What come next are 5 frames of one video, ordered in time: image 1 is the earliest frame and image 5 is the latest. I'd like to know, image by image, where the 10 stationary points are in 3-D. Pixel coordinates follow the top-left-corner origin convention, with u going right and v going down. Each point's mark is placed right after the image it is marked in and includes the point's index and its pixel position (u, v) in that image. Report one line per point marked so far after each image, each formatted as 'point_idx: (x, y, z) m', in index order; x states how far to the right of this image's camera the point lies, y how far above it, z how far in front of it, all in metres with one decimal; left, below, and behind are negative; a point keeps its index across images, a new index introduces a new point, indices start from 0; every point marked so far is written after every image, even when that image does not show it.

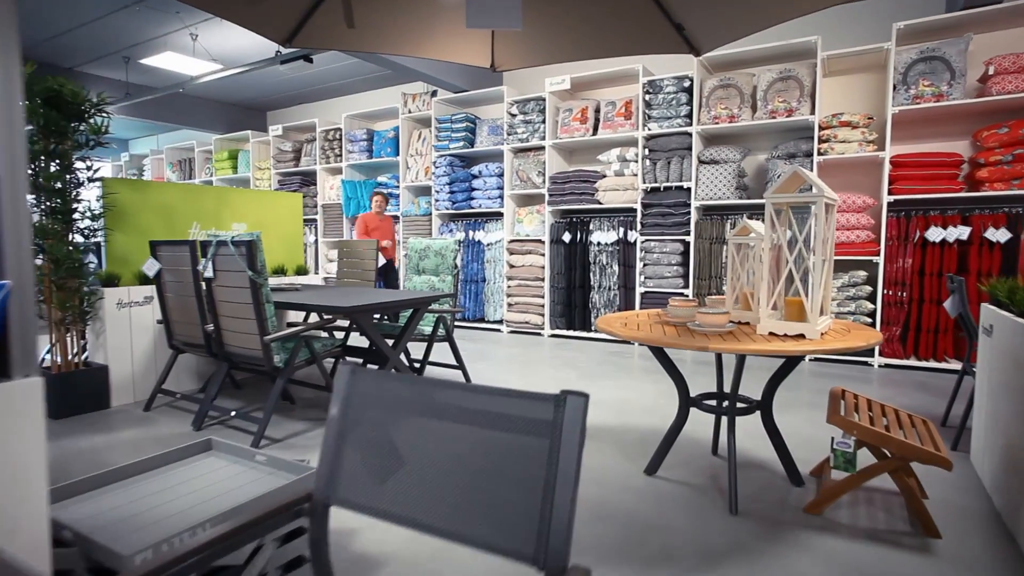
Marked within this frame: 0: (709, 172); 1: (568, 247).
0: (+2.0, +1.2, +5.3) m
1: (+0.7, +0.5, +6.0) m
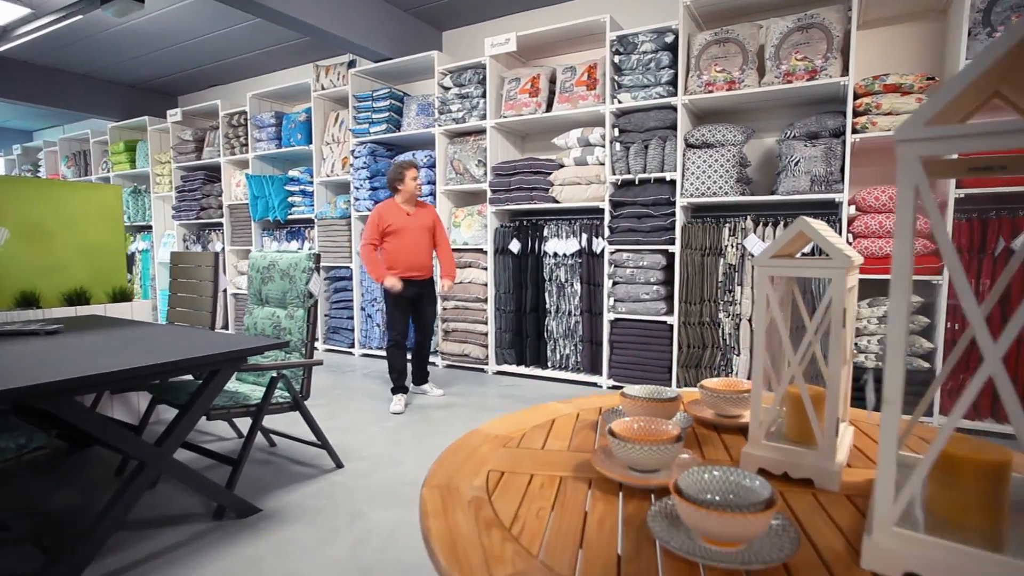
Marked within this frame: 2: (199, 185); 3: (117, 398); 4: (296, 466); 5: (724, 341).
0: (+1.4, +1.0, +3.9) m
1: (0.0, +0.3, +4.6) m
2: (-4.3, +1.4, +7.1) m
3: (-2.8, -0.8, +3.7) m
4: (-1.2, -1.1, +3.0) m
5: (+1.6, -0.4, +3.8) m
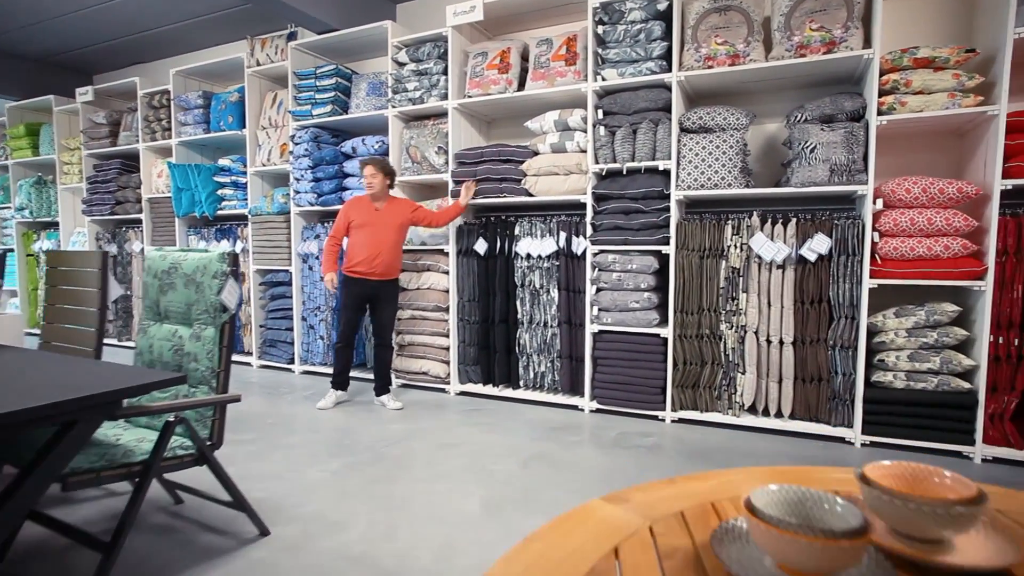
0: (+1.2, +0.9, +3.3) m
1: (-0.2, +0.2, +3.9) m
2: (-4.8, +1.3, +6.1) m
3: (-3.0, -0.9, +2.8) m
4: (-1.4, -1.1, +2.3) m
5: (+1.4, -0.4, +3.3) m
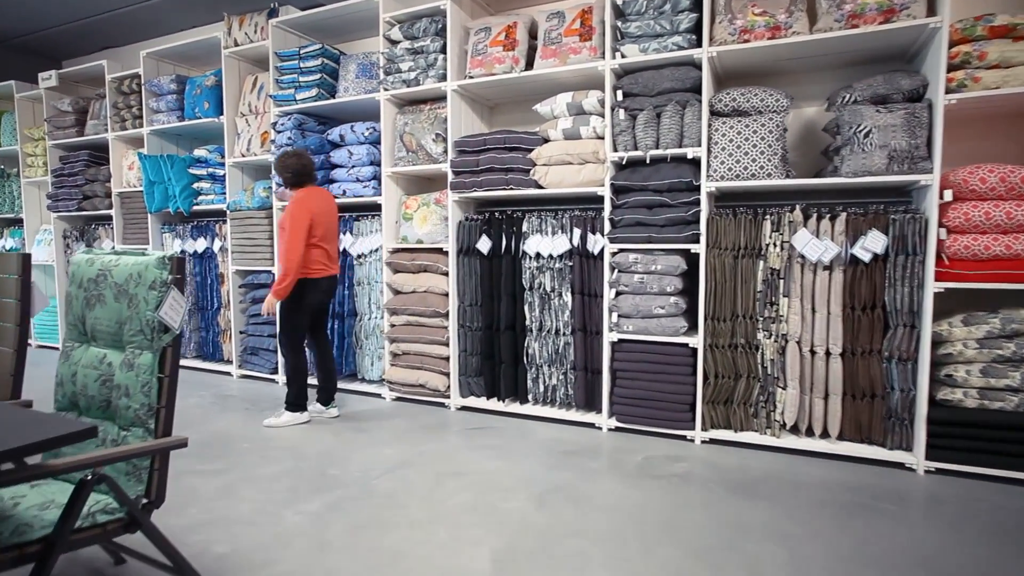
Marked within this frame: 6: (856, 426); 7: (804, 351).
0: (+1.3, +0.9, +2.9) m
1: (-0.2, +0.2, +3.5) m
2: (-4.8, +1.3, +5.6) m
3: (-2.9, -0.9, +2.4) m
4: (-1.3, -1.1, +1.9) m
5: (+1.4, -0.5, +2.9) m
6: (+1.8, -0.7, +2.7) m
7: (+1.6, -0.3, +2.8) m
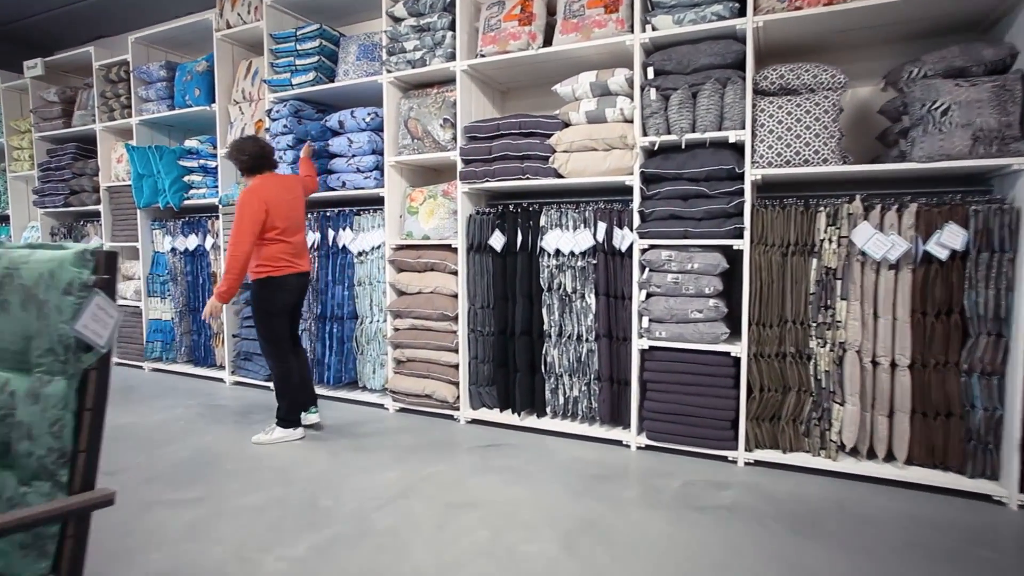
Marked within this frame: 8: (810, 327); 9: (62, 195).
0: (+1.4, +0.9, +2.6) m
1: (-0.1, +0.2, +3.2) m
2: (-4.6, +1.3, +5.3) m
3: (-2.9, -0.9, +2.1) m
4: (-1.2, -1.1, +1.5) m
5: (+1.5, -0.5, +2.6) m
6: (+1.9, -0.8, +2.4) m
7: (+1.7, -0.4, +2.5) m
8: (+1.5, -0.2, +2.6) m
9: (-4.7, +1.0, +5.4) m
